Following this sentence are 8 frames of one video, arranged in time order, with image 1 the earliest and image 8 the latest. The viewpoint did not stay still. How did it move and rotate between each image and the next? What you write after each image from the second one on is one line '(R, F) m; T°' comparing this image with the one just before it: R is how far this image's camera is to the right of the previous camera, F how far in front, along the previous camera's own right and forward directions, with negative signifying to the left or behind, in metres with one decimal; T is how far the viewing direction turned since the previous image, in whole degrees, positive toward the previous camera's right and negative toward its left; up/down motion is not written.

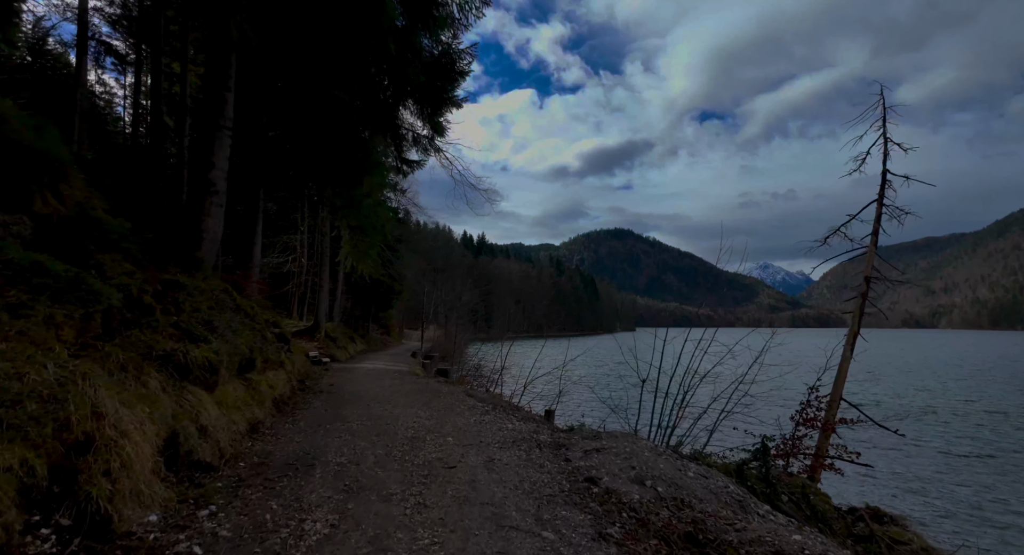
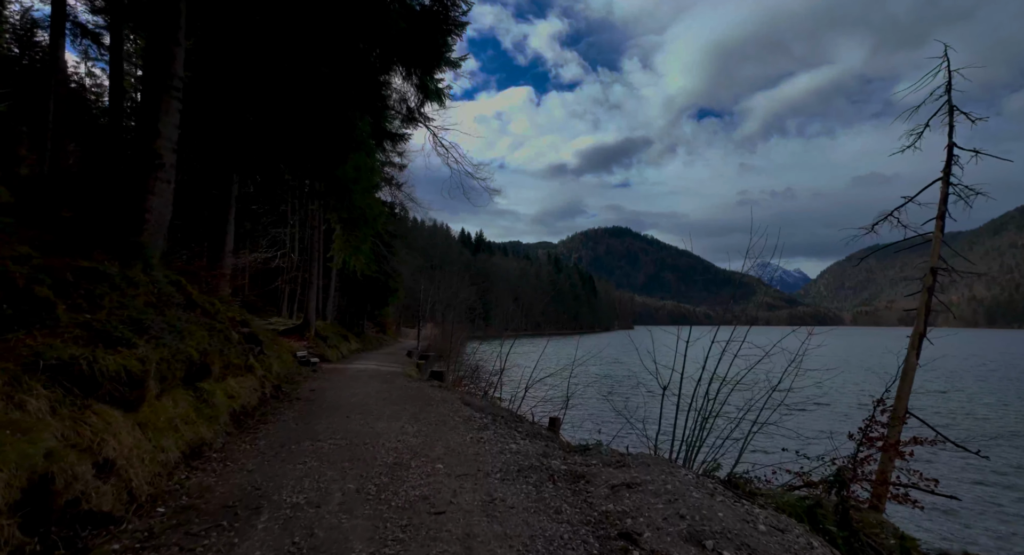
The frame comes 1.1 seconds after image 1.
(-0.1, +1.3) m; 0°
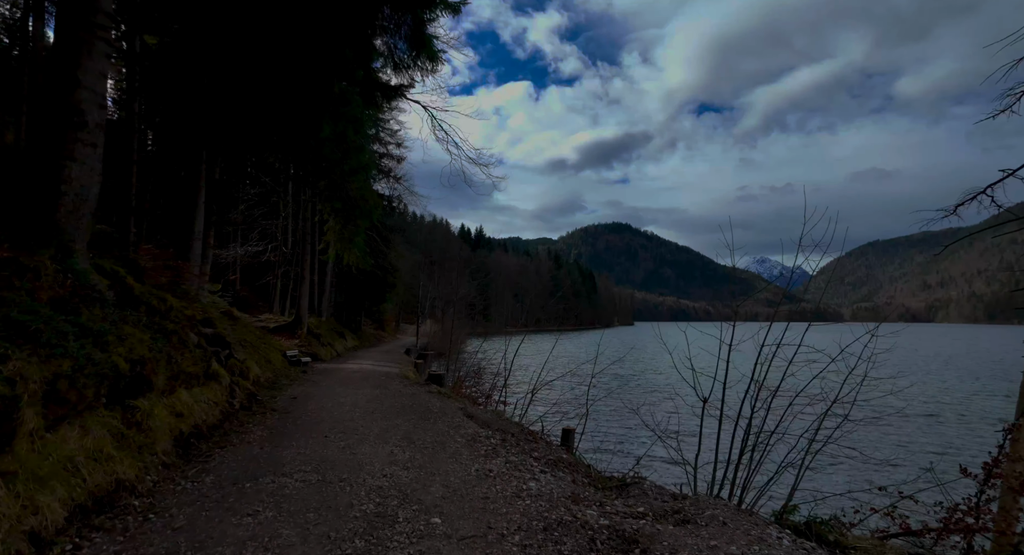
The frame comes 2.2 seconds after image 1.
(-0.2, +1.5) m; 0°
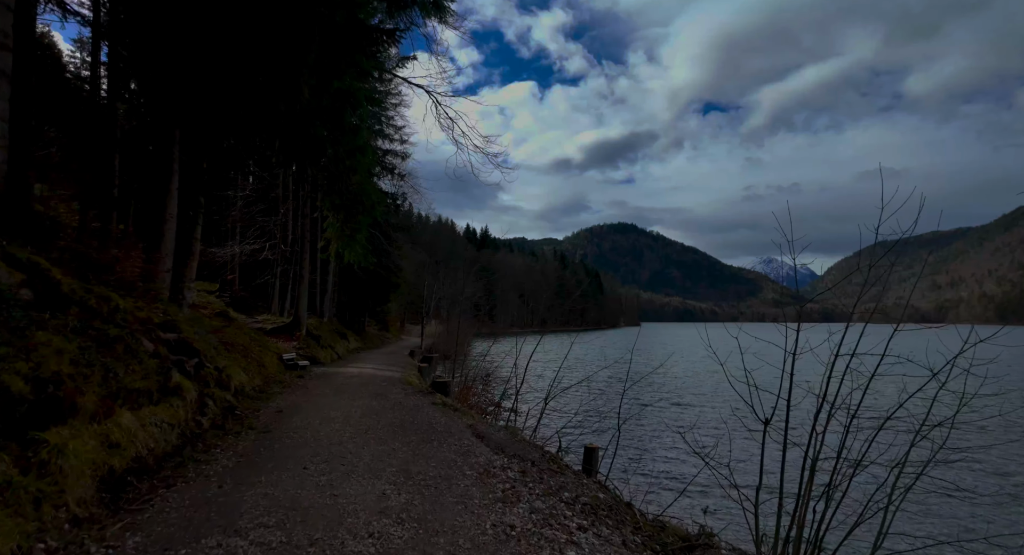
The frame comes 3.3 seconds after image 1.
(-0.2, +1.3) m; -1°
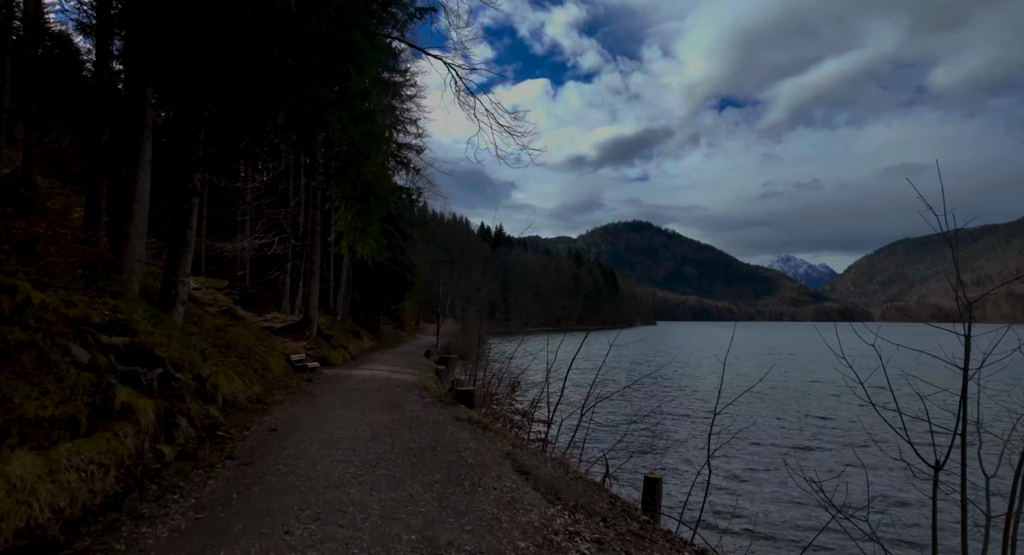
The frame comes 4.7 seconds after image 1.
(-0.4, +1.8) m; -1°
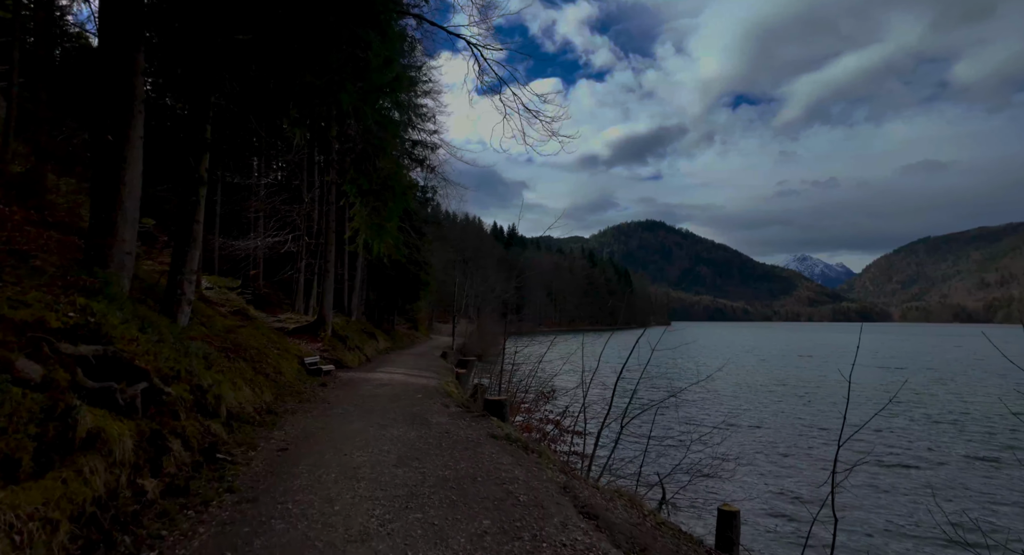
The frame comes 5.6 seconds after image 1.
(-0.4, +1.2) m; -1°
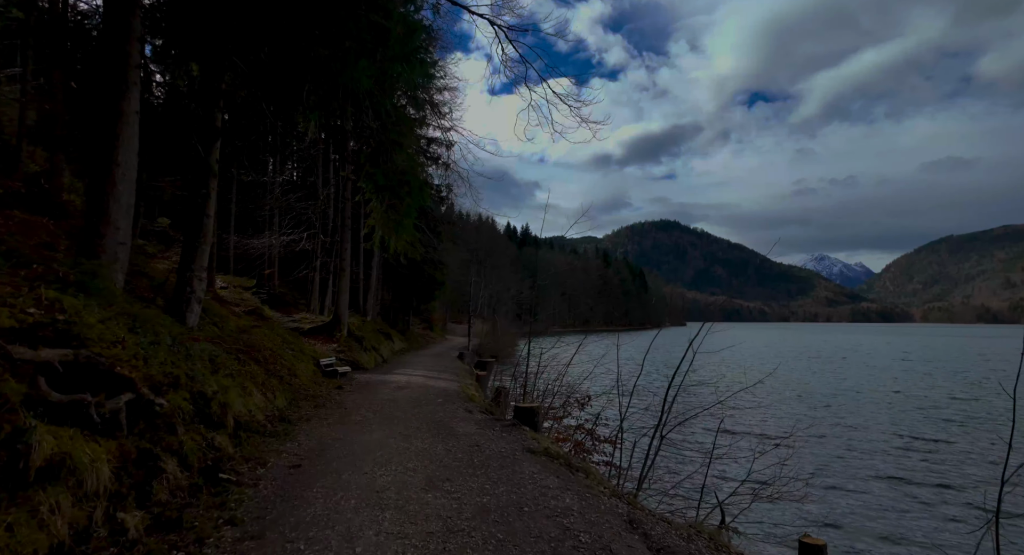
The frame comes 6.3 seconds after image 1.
(-0.3, +0.9) m; -1°
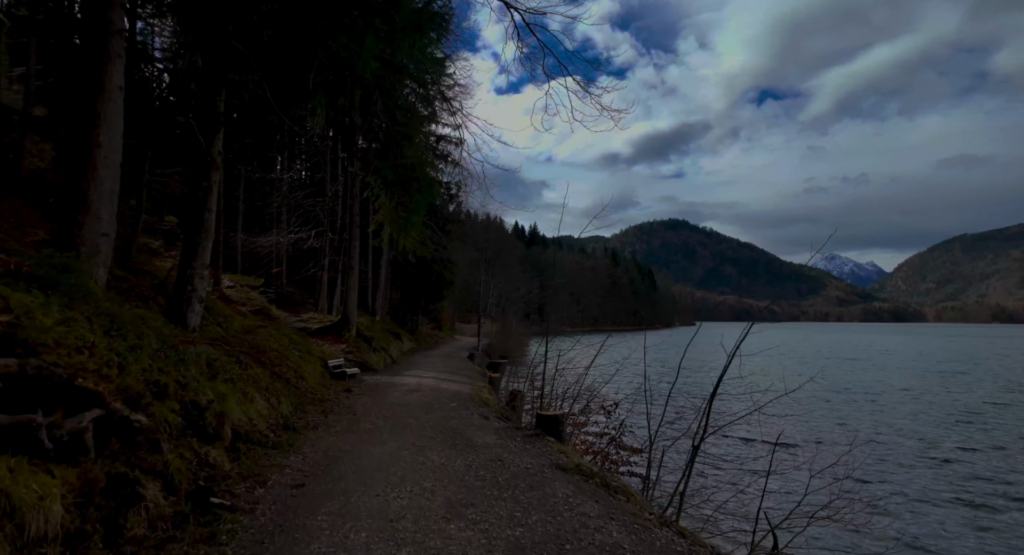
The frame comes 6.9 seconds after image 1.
(-0.2, +0.7) m; -1°
